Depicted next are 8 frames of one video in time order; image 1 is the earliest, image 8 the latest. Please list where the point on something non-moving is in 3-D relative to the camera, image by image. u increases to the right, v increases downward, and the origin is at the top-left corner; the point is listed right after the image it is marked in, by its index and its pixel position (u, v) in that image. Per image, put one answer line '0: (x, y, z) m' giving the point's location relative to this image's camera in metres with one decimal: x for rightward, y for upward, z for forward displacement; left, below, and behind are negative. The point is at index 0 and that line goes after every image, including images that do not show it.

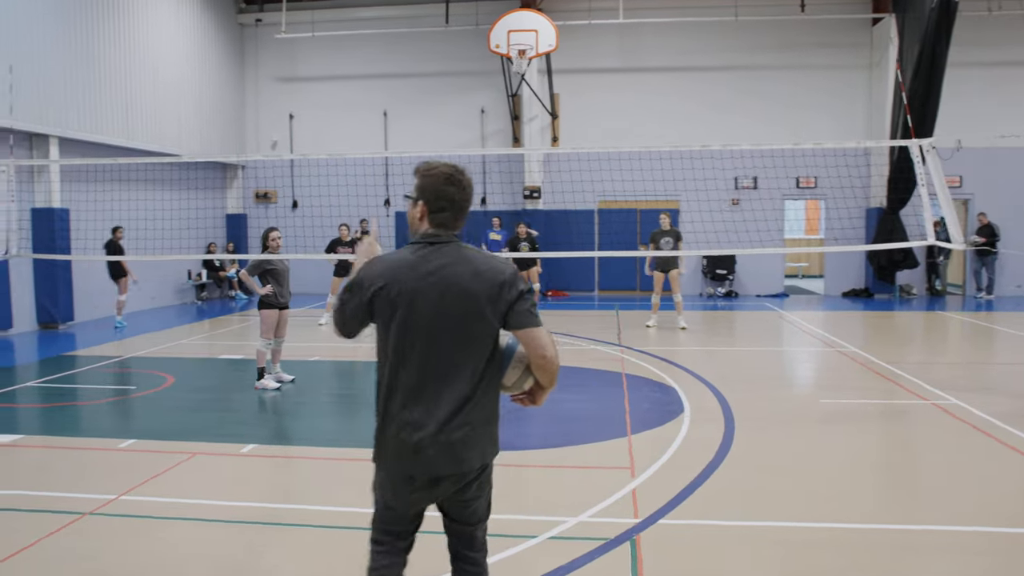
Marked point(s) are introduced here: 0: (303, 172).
0: (-4.2, +2.4, +17.8) m
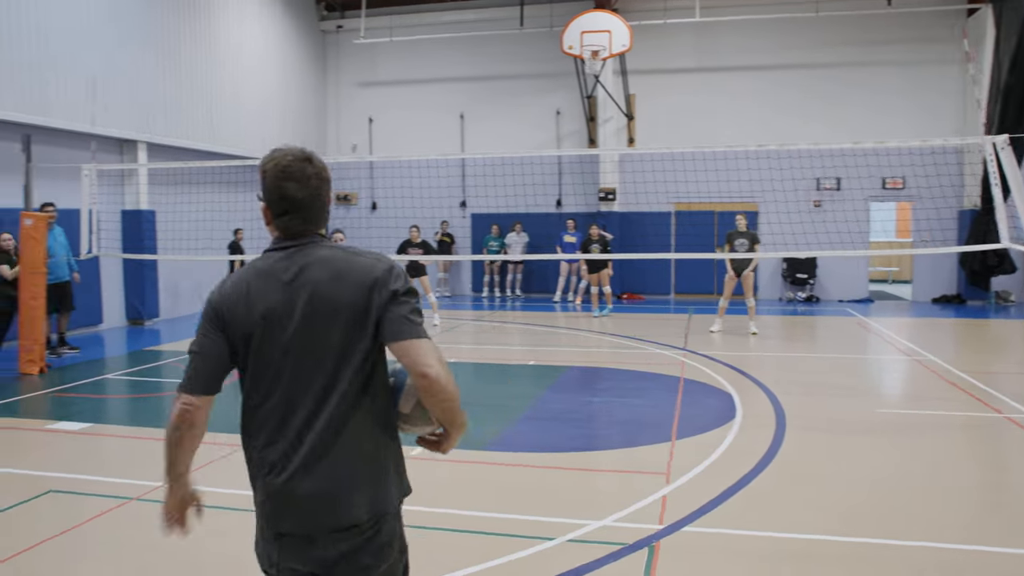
0: (-2.7, +2.3, +18.2) m
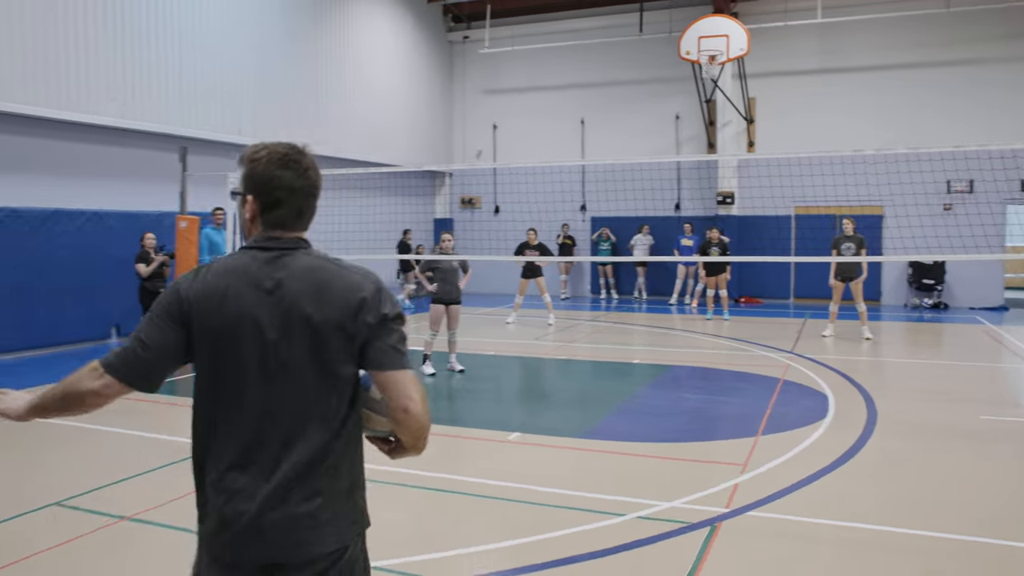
0: (-0.1, +2.3, +18.8) m
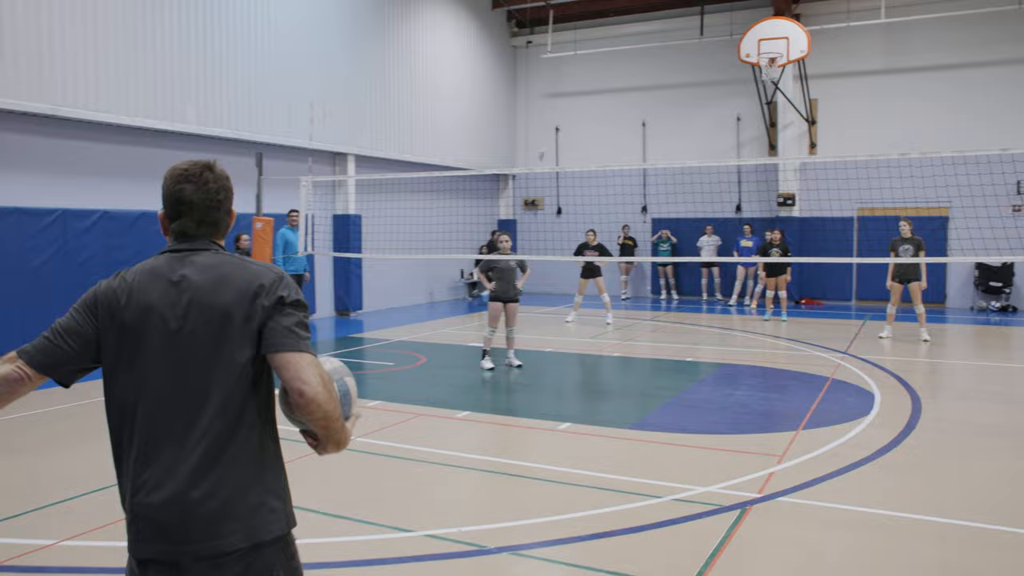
0: (+1.2, +2.3, +19.2) m
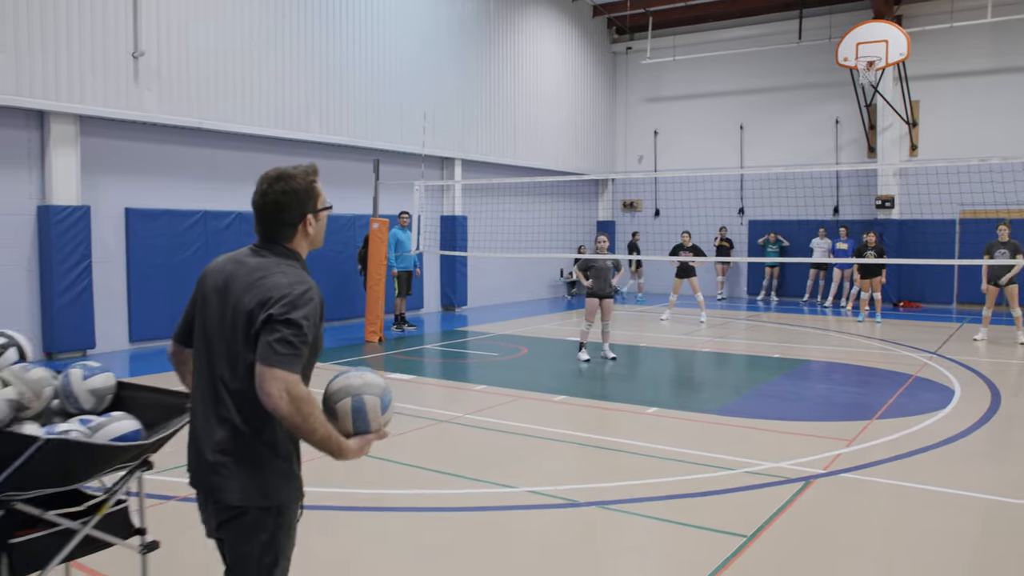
0: (+3.4, +2.3, +19.6) m
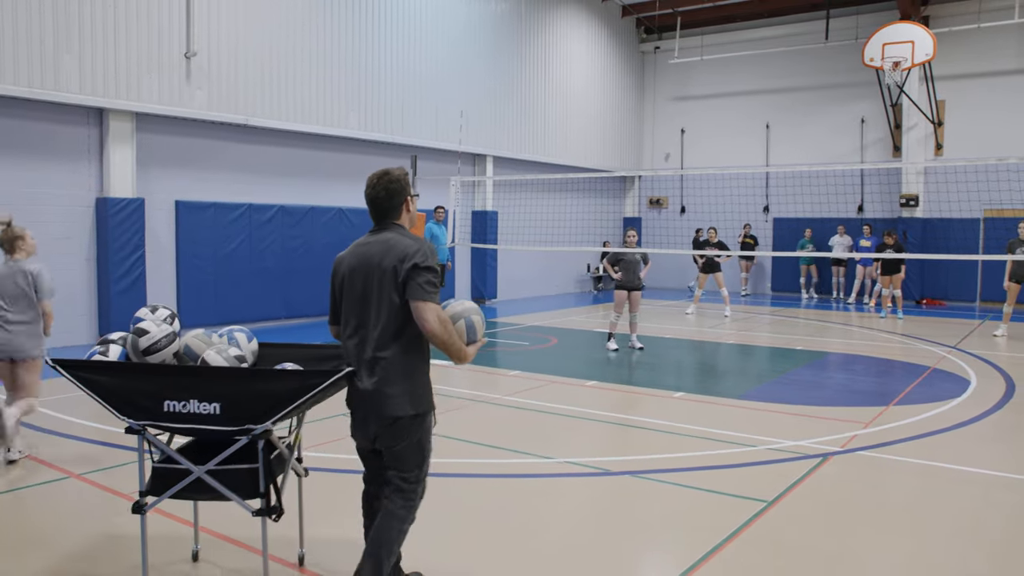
0: (+4.1, +2.4, +19.9) m
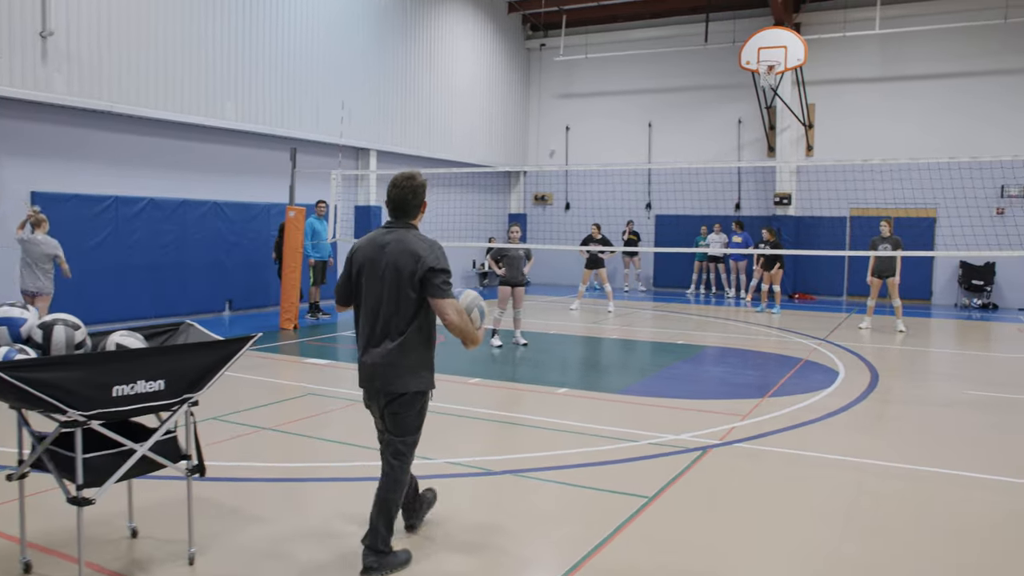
0: (+1.5, +2.5, +20.1) m
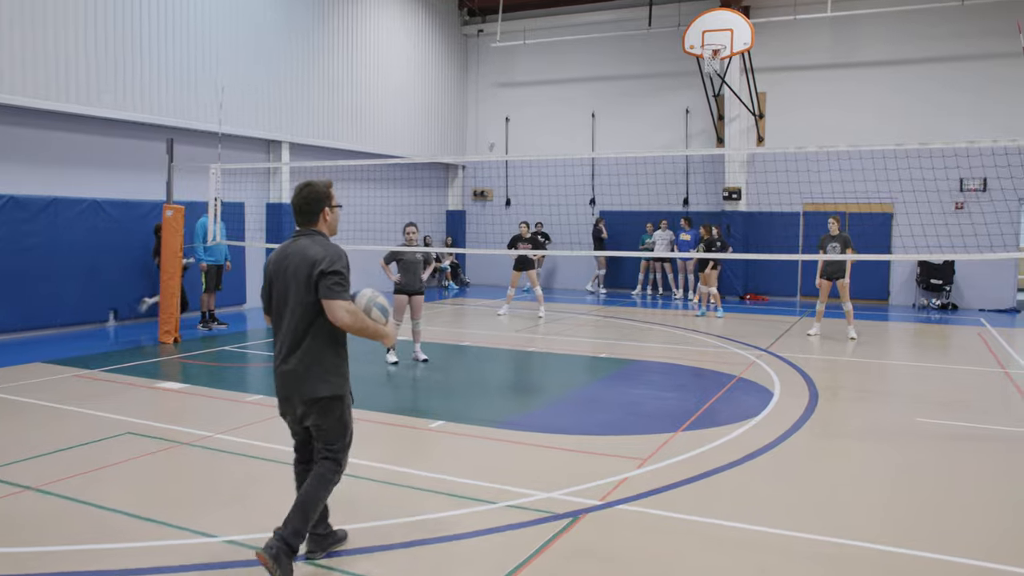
0: (+0.1, +2.5, +18.9) m
